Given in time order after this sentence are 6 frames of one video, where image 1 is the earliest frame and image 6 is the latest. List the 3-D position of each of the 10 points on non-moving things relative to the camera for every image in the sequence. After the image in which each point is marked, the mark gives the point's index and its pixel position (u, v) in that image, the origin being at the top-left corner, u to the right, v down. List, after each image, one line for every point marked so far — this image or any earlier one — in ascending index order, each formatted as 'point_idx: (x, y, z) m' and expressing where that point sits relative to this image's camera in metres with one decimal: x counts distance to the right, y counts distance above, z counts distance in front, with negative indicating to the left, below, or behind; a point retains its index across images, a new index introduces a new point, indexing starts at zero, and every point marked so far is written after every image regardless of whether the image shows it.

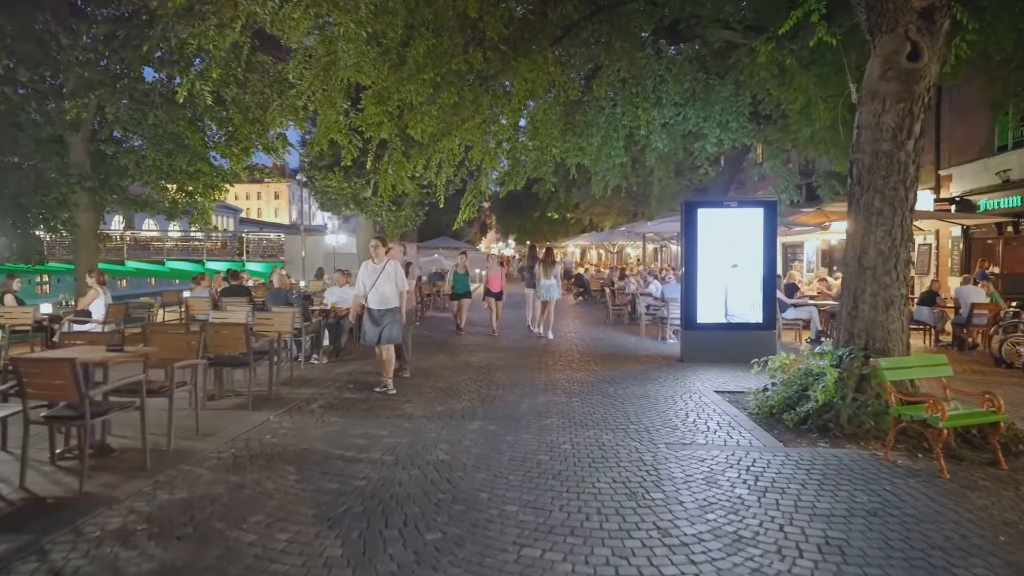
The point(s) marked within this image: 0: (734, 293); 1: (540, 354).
0: (+4.0, -0.1, +10.6) m
1: (+0.5, -1.3, +11.4) m
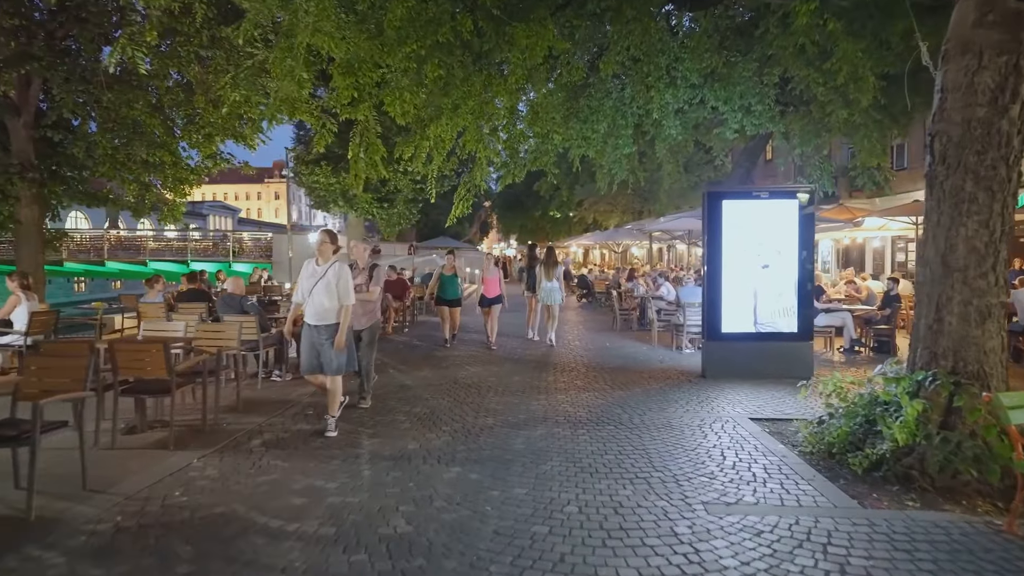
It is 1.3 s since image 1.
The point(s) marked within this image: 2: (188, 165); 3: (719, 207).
0: (+3.9, -0.1, +9.2) m
1: (+0.5, -1.4, +10.0) m
2: (-7.6, +2.9, +13.8) m
3: (+3.2, +1.3, +9.1) m
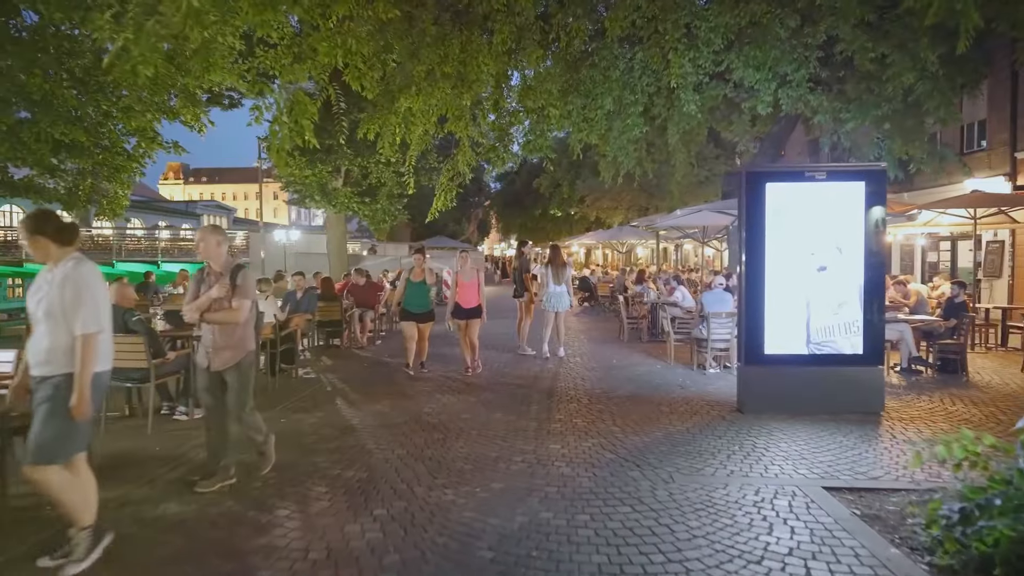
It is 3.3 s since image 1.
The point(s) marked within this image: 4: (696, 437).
0: (+3.7, -0.2, +7.1) m
1: (+0.2, -1.5, +7.9) m
2: (-7.8, +2.8, +11.7) m
3: (+3.0, +1.2, +7.0) m
4: (+2.0, -1.6, +6.2) m
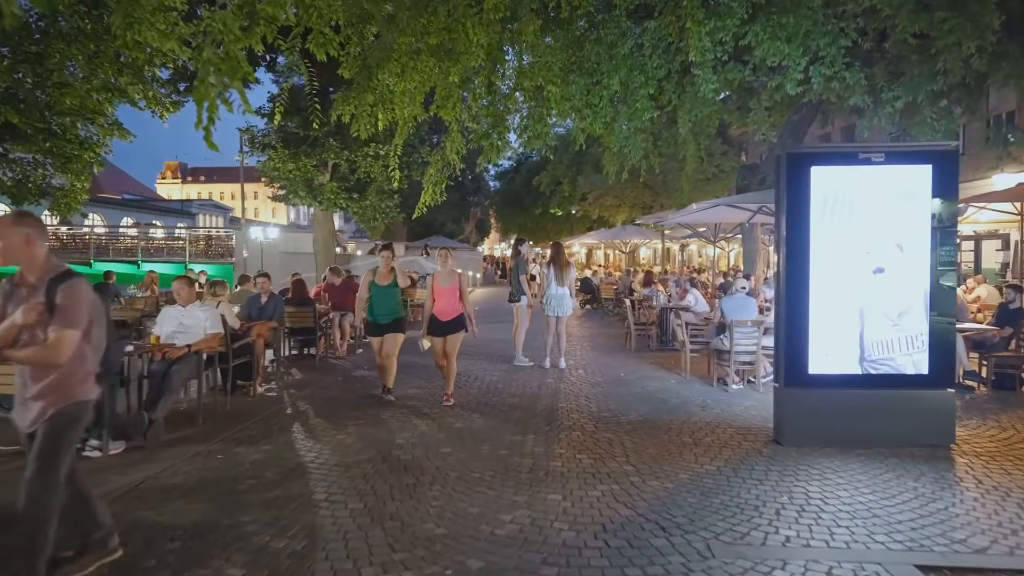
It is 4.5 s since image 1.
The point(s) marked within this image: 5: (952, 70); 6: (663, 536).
0: (+3.6, -0.3, +5.8) m
1: (+0.1, -1.5, +6.6) m
2: (-7.9, +2.7, +10.5) m
3: (+2.9, +1.1, +5.8) m
4: (+1.9, -1.6, +5.0) m
5: (+6.1, +3.0, +8.0) m
6: (+1.0, -1.7, +4.0) m
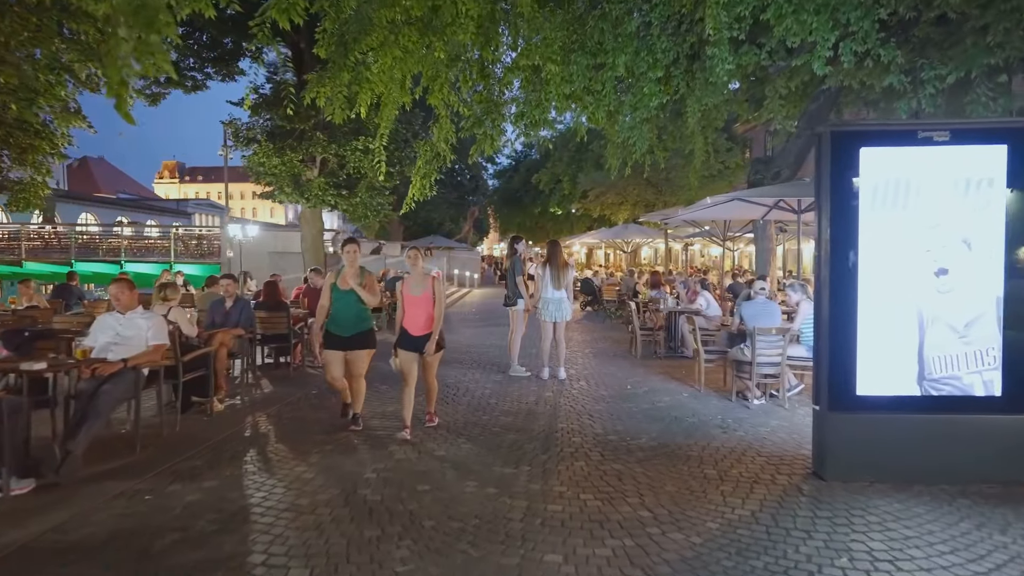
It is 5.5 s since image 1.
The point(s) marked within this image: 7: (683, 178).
0: (+3.5, -0.3, +4.9) m
1: (+0.1, -1.6, +5.7) m
2: (-7.9, +2.7, +9.5) m
3: (+2.8, +1.1, +4.8) m
4: (+1.8, -1.7, +4.0) m
5: (+6.0, +3.0, +7.1) m
6: (+0.9, -1.7, +3.0) m
7: (+5.7, +3.7, +19.8) m
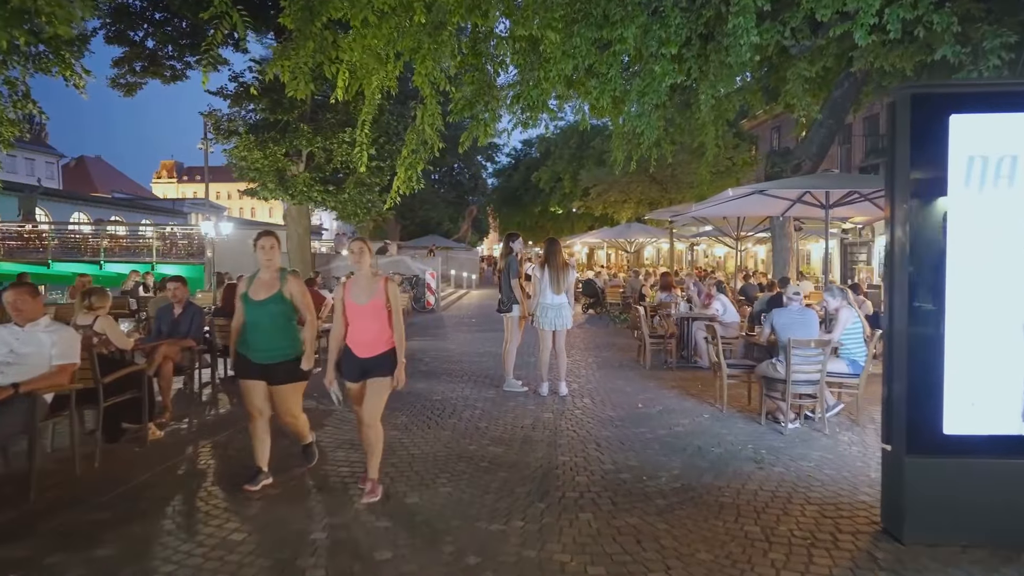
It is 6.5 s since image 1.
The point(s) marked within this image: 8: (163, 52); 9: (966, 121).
0: (+3.4, -0.4, +3.7) m
1: (0.0, -1.6, +4.5) m
2: (-8.0, +2.6, +8.4) m
3: (+2.8, +1.0, +3.7) m
4: (+1.7, -1.7, +2.9) m
5: (+5.9, +2.9, +6.0) m
6: (+0.9, -1.7, +1.9) m
7: (+5.6, +3.7, +18.7) m
8: (-8.5, +5.8, +14.3) m
9: (+2.9, +1.1, +3.7) m
